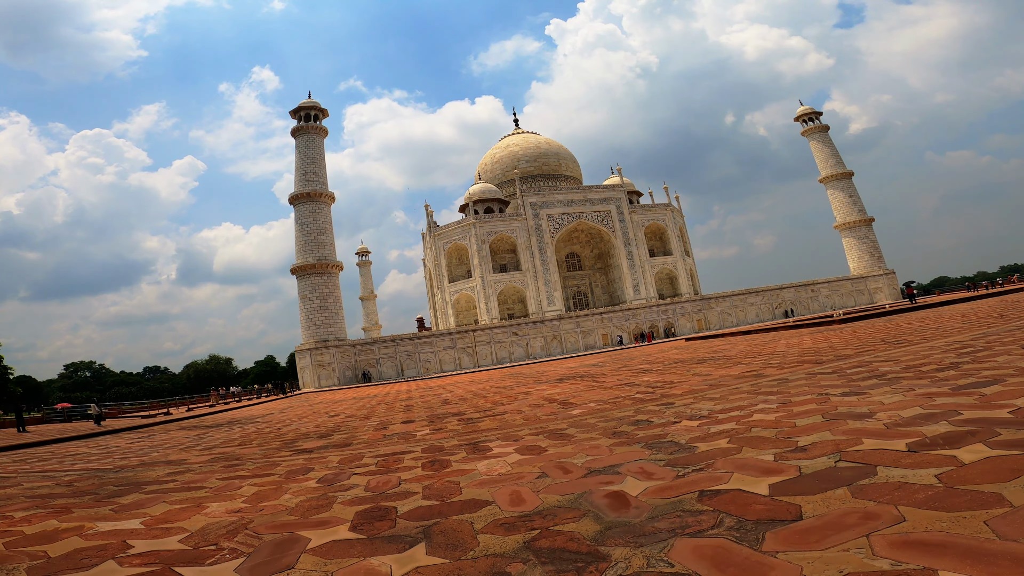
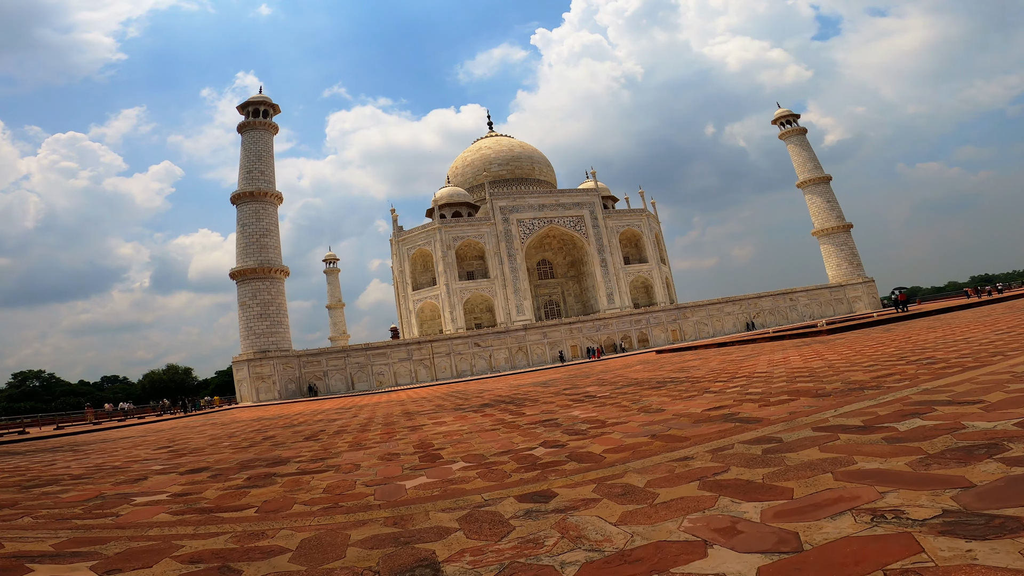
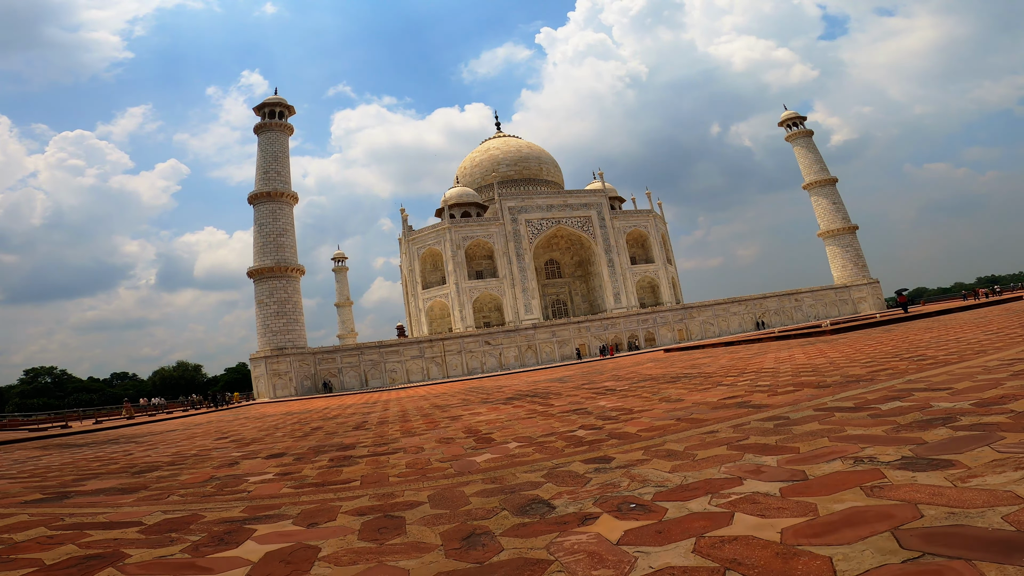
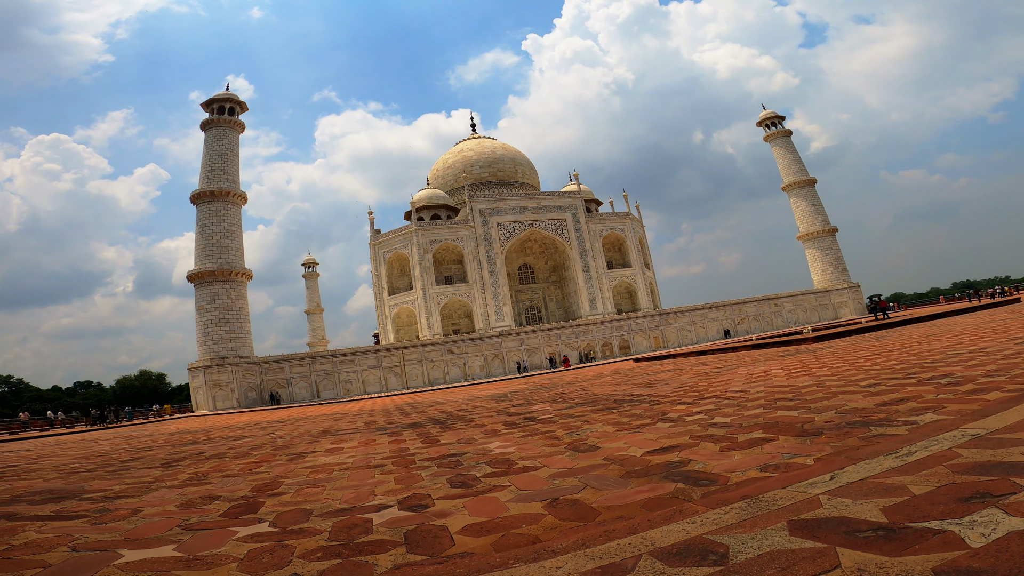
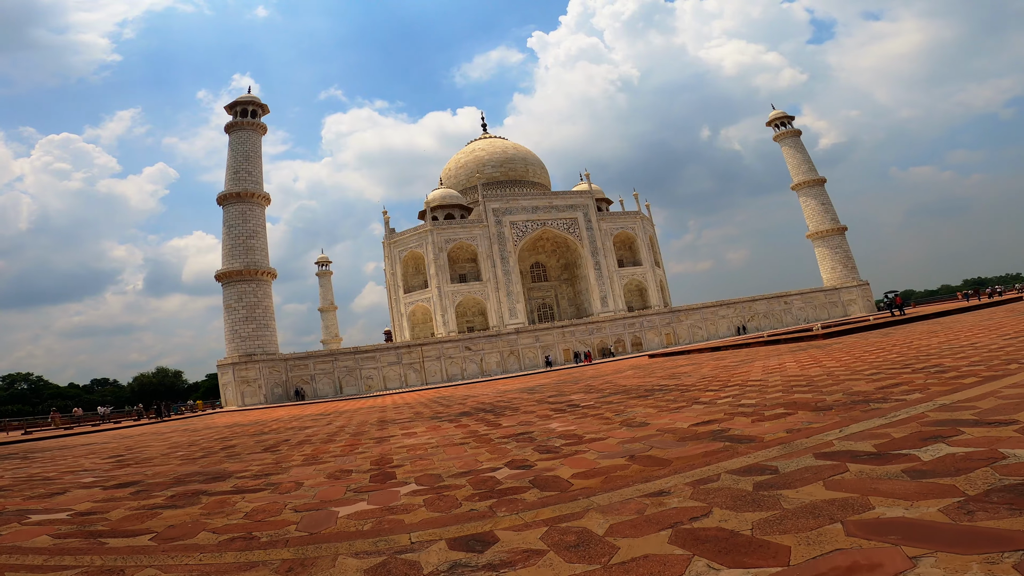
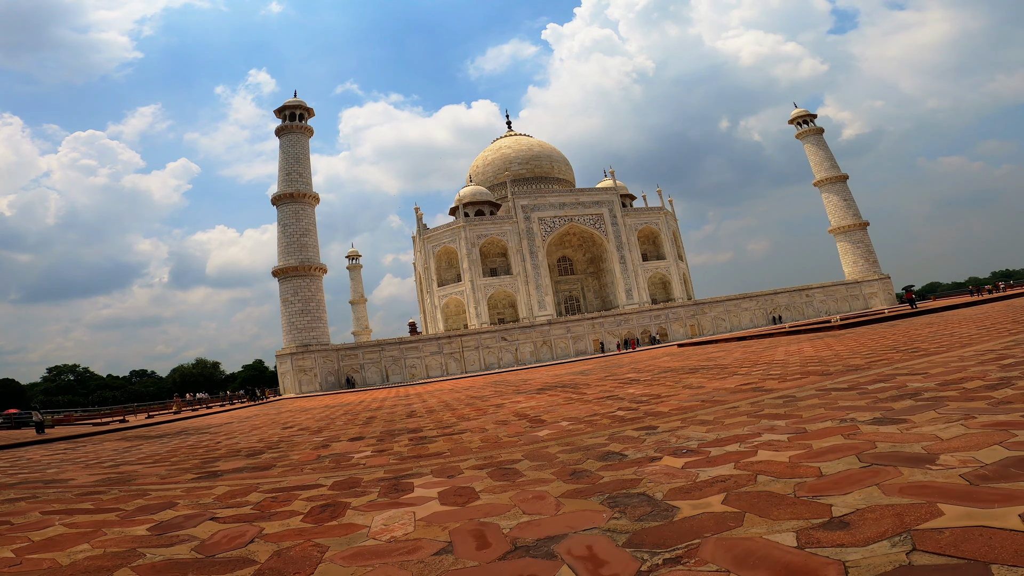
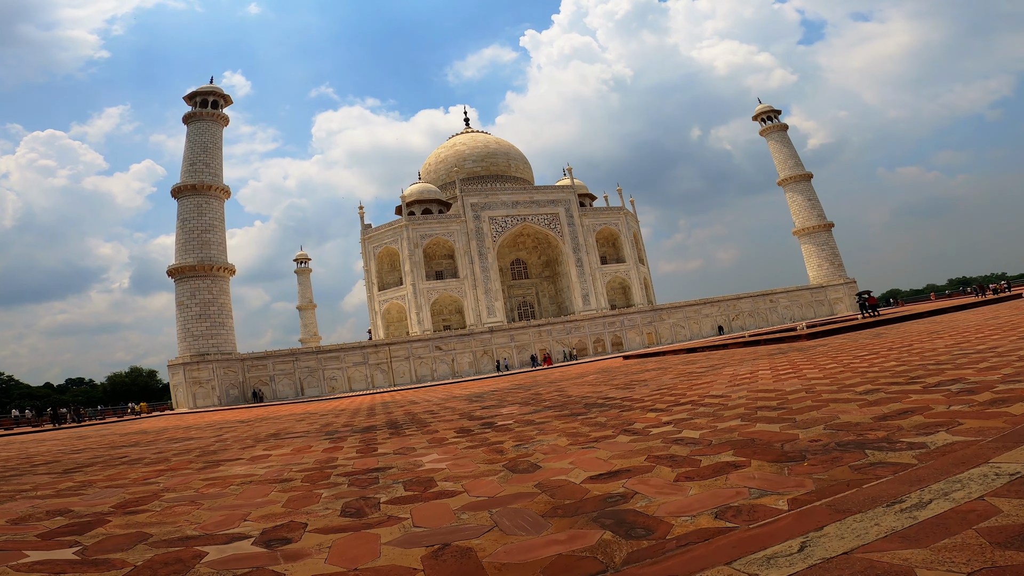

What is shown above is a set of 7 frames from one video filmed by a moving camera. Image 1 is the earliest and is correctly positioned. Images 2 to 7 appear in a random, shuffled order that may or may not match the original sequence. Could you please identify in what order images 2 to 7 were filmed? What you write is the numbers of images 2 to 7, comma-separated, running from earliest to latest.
6, 3, 2, 5, 4, 7
